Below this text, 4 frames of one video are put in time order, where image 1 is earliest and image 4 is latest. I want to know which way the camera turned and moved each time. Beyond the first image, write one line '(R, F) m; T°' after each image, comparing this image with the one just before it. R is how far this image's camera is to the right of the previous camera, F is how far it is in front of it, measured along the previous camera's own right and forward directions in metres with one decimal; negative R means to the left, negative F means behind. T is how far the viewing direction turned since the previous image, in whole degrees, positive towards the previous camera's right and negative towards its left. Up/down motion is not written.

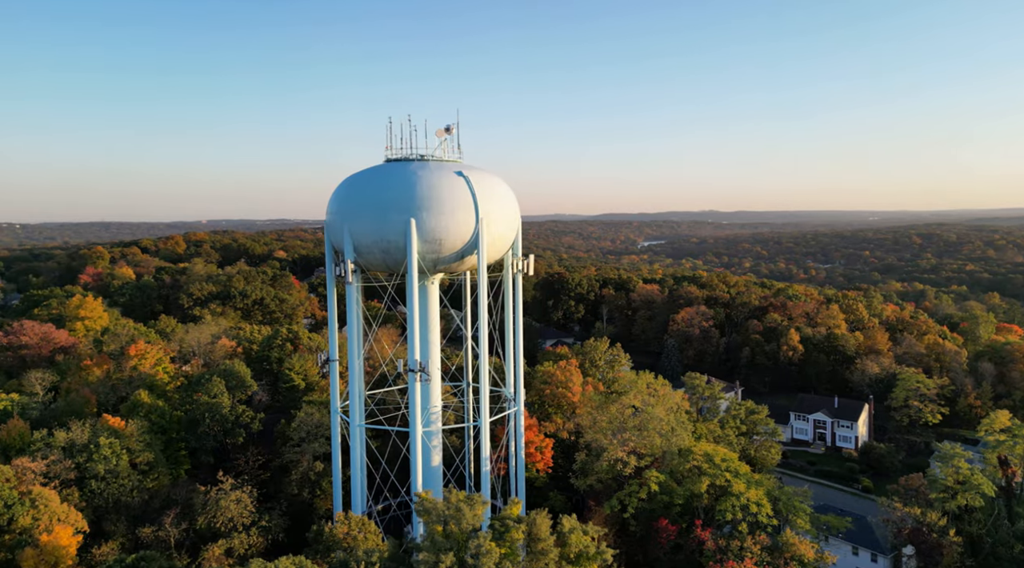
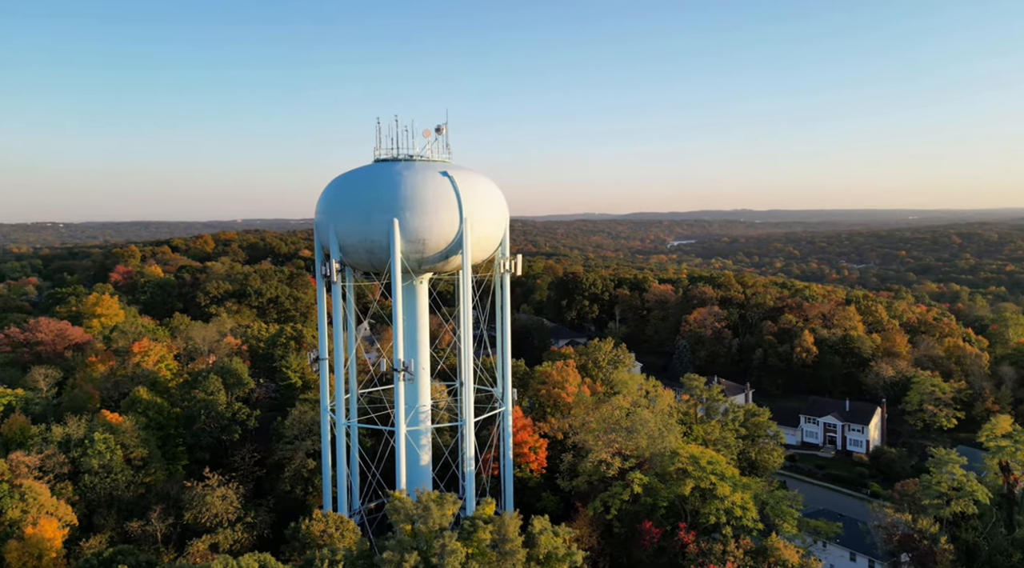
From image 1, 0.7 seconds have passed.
(+2.2, +0.1) m; -2°
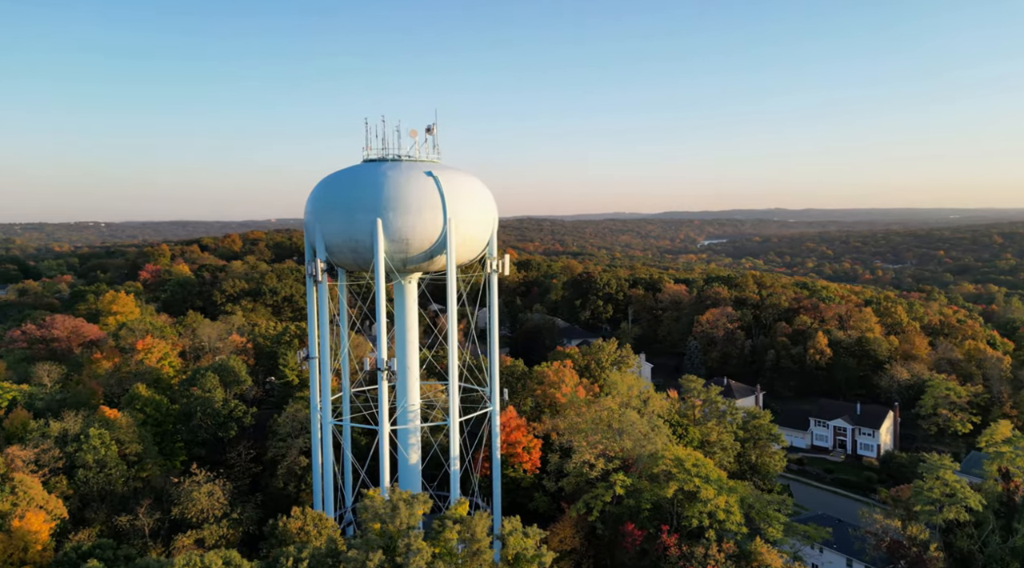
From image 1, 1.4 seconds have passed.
(+2.3, +0.1) m; -2°
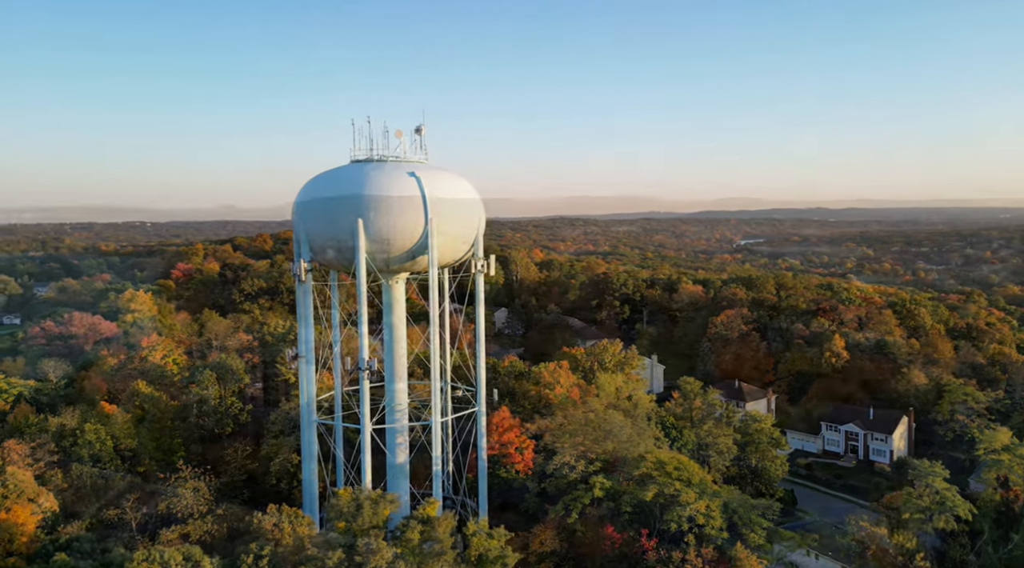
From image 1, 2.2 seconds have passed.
(+2.6, +0.1) m; -3°
